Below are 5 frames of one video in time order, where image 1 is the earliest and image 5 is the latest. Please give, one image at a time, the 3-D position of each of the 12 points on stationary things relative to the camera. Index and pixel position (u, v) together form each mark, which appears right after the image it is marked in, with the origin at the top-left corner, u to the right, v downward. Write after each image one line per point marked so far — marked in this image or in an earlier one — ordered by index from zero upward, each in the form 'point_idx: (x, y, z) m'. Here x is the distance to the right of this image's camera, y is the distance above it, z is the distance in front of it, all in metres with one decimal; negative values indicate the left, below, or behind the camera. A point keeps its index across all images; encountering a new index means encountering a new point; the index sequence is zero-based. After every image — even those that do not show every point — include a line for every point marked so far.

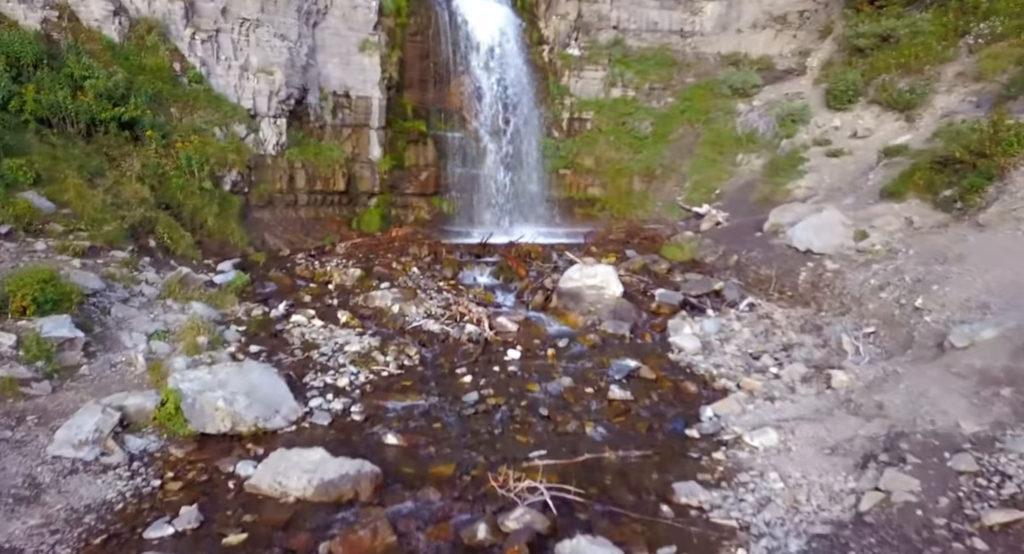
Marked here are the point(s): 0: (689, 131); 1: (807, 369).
0: (+4.6, +3.8, +16.8) m
1: (+2.9, -0.9, +6.2) m
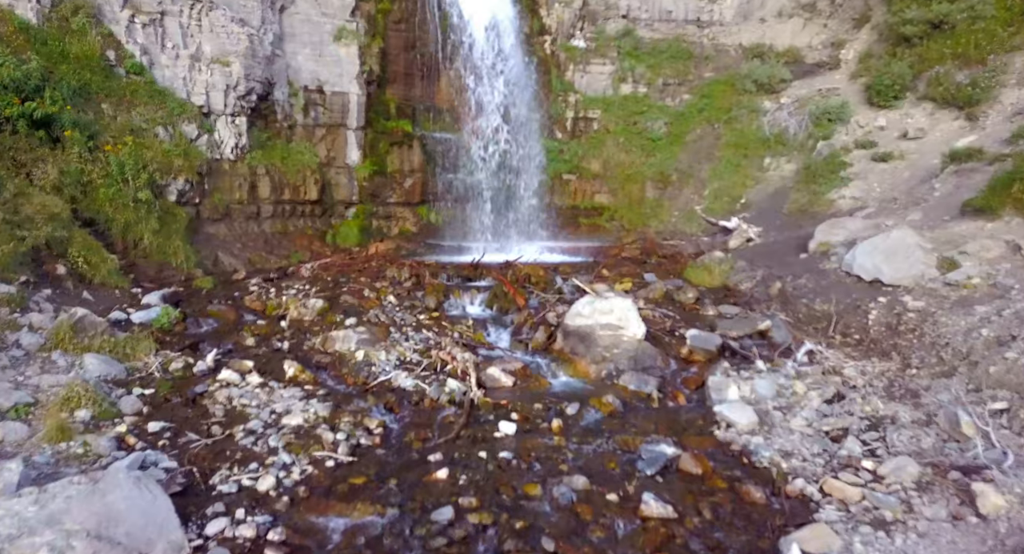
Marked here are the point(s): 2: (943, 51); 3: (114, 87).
0: (+4.6, +3.4, +14.9) m
1: (+2.8, -1.3, +4.3) m
2: (+8.2, +4.3, +12.2) m
3: (-6.3, +3.0, +10.2) m
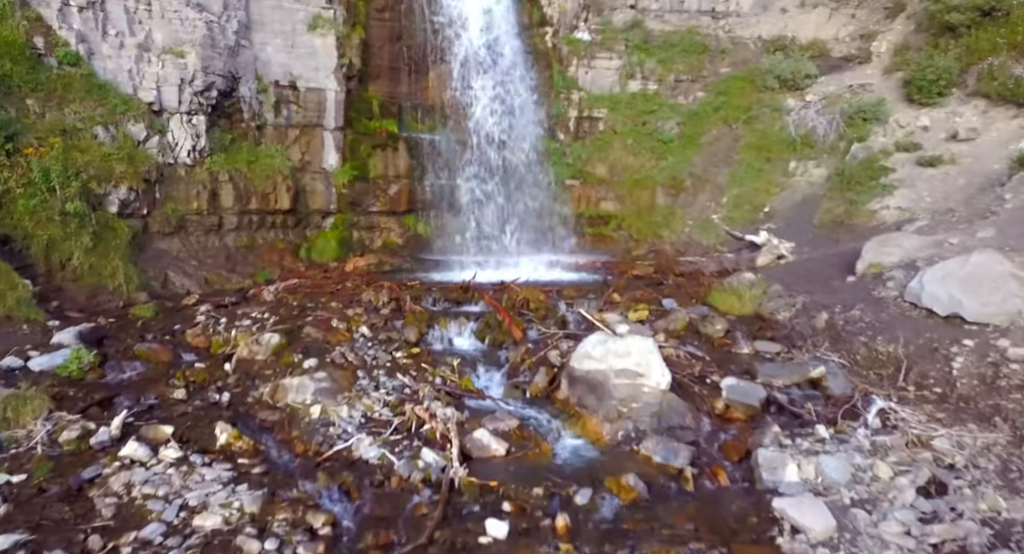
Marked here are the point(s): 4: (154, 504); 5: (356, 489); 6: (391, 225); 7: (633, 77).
0: (+4.5, +3.1, +13.5) m
1: (+2.8, -1.6, +2.9) m
2: (+8.2, +4.0, +10.8) m
3: (-6.3, +2.7, +8.7) m
4: (-2.3, -1.5, +4.2) m
5: (-1.2, -1.5, +4.7) m
6: (-2.3, +1.0, +12.0) m
7: (+2.7, +4.5, +14.2) m
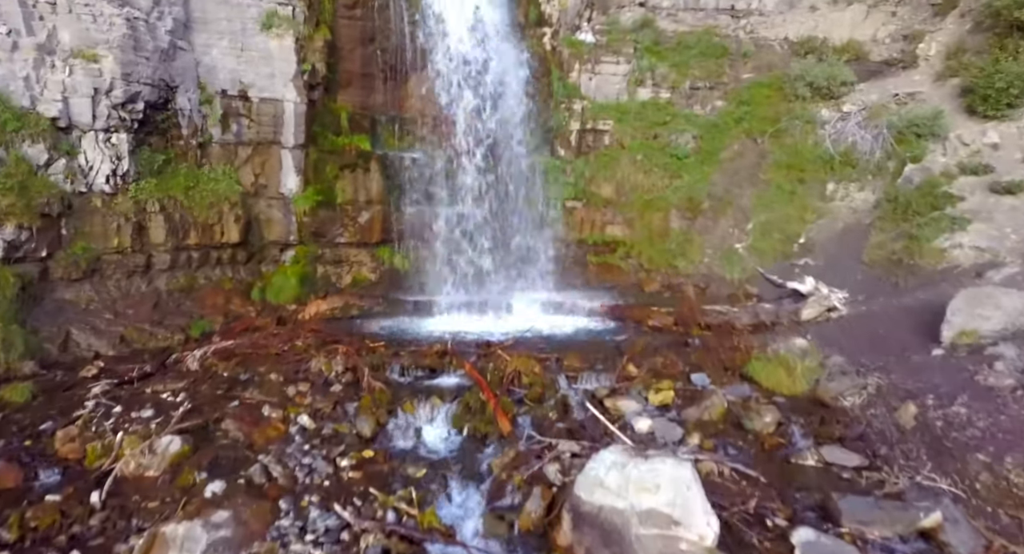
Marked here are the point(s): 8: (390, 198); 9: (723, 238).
0: (+4.4, +2.4, +11.7) m
1: (+2.6, -2.3, +1.1) m
2: (+8.0, +3.3, +9.0) m
3: (-6.5, +2.0, +6.9) m
4: (-2.5, -2.2, +2.4) m
5: (-1.3, -2.2, +2.9) m
6: (-2.4, +0.3, +10.1) m
7: (+2.6, +3.8, +12.4) m
8: (-2.0, +1.3, +10.4) m
9: (+3.6, +0.6, +10.8) m
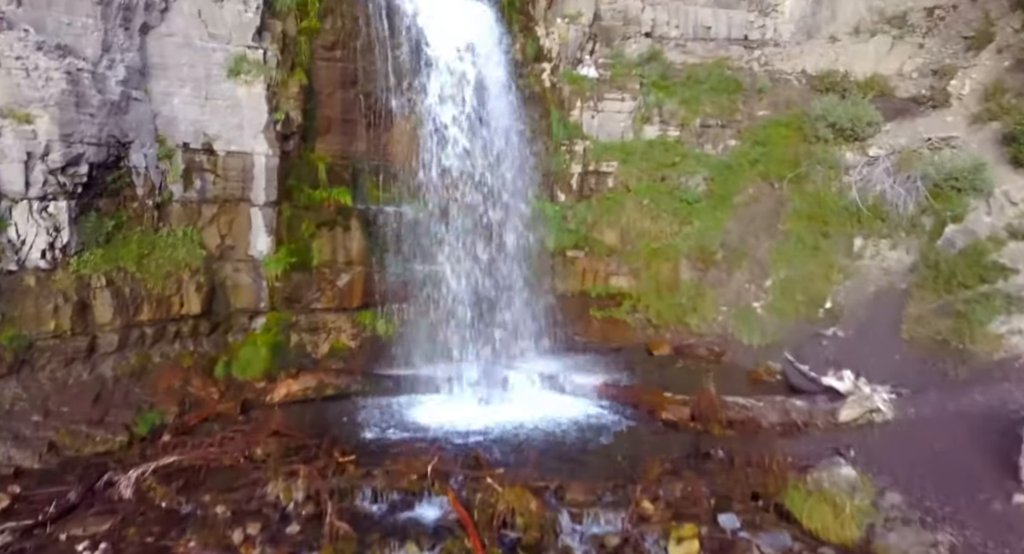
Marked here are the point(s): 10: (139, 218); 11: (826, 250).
0: (+4.3, +1.3, +10.7) m
1: (+2.6, -3.3, 0.0) m
2: (+8.0, +2.2, +7.9) m
3: (-6.5, +1.0, +5.9) m
4: (-2.6, -3.1, +1.3) m
5: (-1.4, -3.2, +1.8) m
6: (-2.5, -0.7, +9.1) m
7: (+2.5, +2.7, +11.4) m
8: (-2.0, +0.3, +9.3) m
9: (+3.5, -0.5, +9.7) m
10: (-4.7, +0.7, +8.0) m
11: (+4.8, +0.3, +9.5) m
